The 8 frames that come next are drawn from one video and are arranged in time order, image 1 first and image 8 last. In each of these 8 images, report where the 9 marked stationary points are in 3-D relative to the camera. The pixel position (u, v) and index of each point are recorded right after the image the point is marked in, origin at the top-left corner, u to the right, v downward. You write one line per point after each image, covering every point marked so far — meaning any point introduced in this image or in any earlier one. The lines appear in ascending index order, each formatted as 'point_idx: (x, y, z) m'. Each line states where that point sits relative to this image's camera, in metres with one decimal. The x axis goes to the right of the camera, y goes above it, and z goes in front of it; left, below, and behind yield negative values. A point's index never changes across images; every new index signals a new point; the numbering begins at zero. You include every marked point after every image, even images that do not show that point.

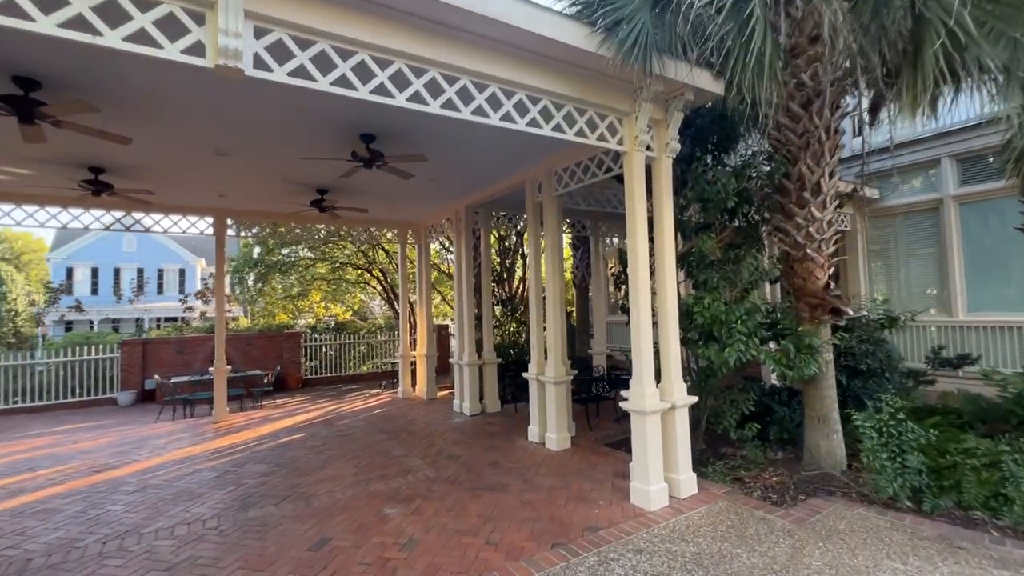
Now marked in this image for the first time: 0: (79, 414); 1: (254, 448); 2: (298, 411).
0: (-8.9, -2.6, +9.6) m
1: (-3.3, -2.1, +6.0) m
2: (-3.8, -2.2, +8.3) m
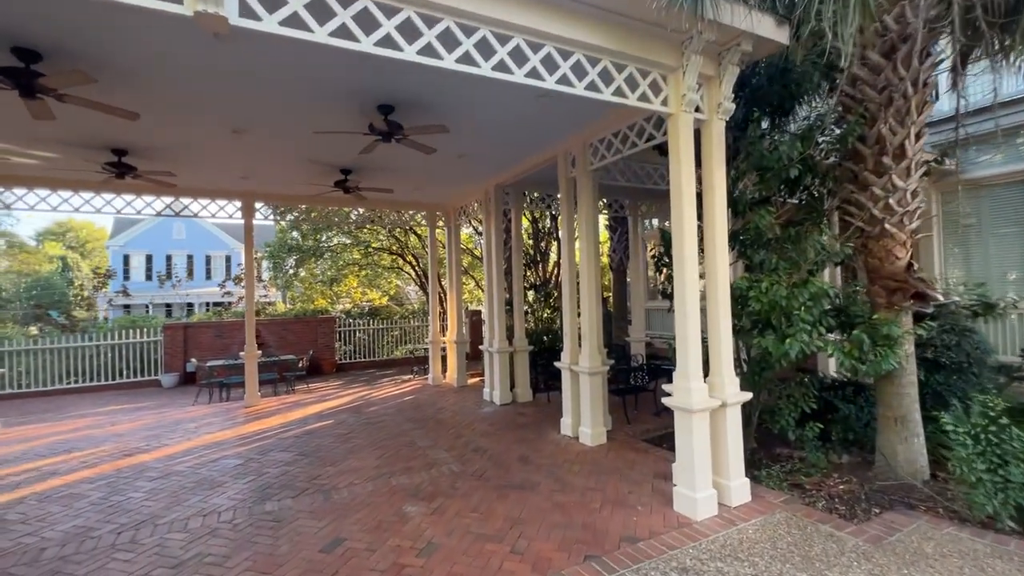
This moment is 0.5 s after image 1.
0: (-8.2, -2.3, +9.9) m
1: (-2.9, -1.9, +5.9) m
2: (-3.2, -1.9, +8.3) m
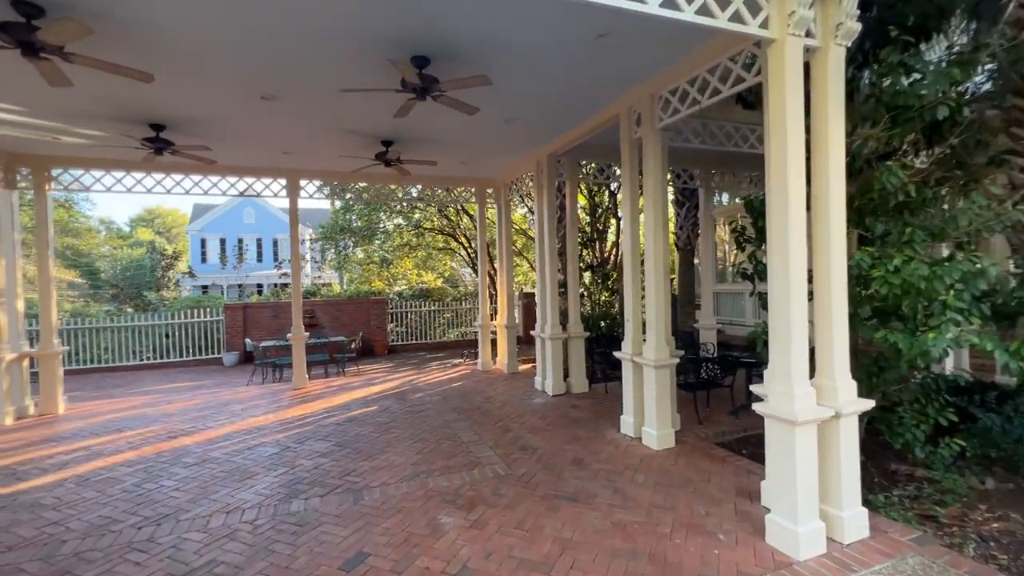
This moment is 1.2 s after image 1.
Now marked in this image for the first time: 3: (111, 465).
0: (-7.1, -1.8, +10.3) m
1: (-2.3, -1.6, +5.7) m
2: (-2.3, -1.6, +8.0) m
3: (-3.8, -1.7, +4.4) m
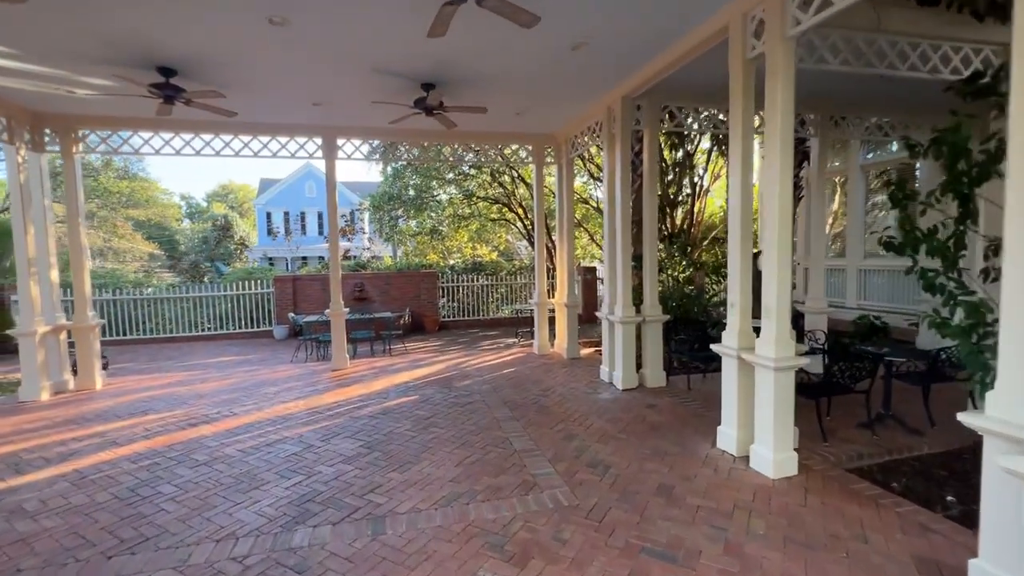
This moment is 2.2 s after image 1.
0: (-5.8, -1.2, +10.1) m
1: (-1.7, -1.3, +5.0) m
2: (-1.4, -1.1, +7.3) m
3: (-3.3, -1.4, +3.9) m
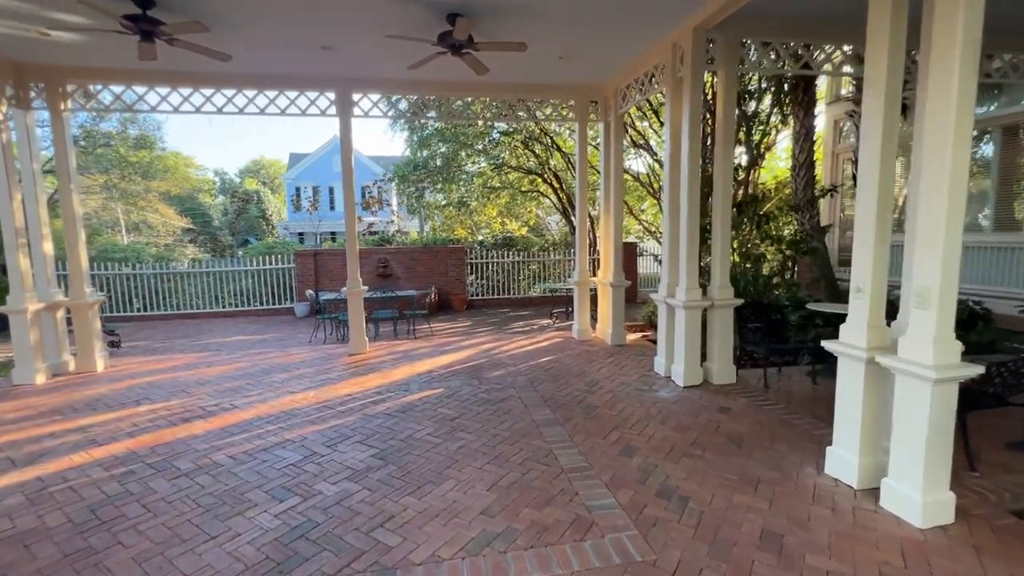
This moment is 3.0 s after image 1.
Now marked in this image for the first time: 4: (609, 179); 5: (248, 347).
0: (-5.2, -0.7, +9.6) m
1: (-1.3, -1.1, +4.3) m
2: (-0.9, -0.8, +6.6) m
3: (-3.0, -1.2, +3.3) m
4: (+1.4, +1.4, +6.7) m
5: (-4.0, -0.9, +7.1) m
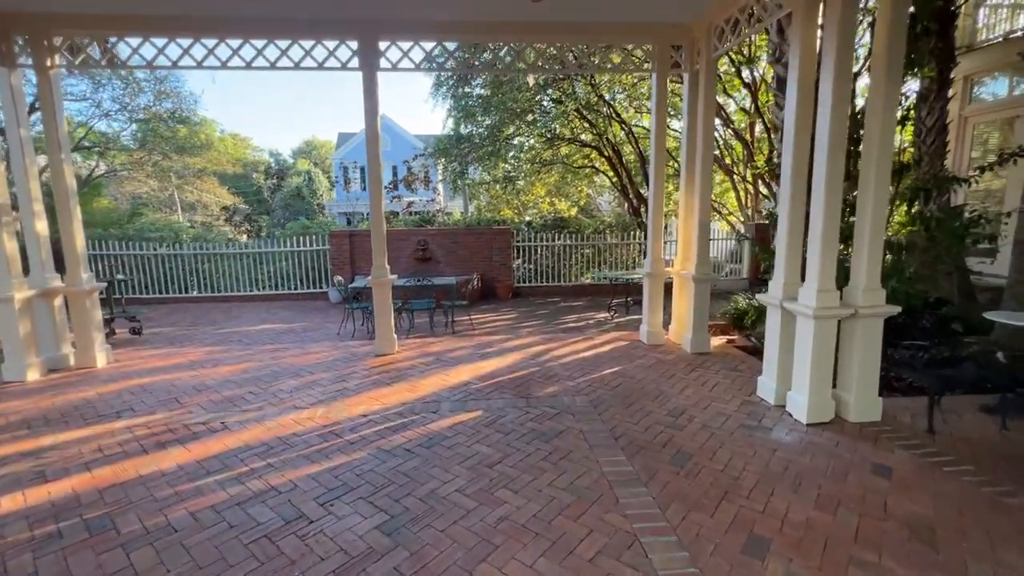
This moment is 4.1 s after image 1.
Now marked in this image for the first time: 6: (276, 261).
0: (-4.2, -0.4, +9.0) m
1: (-0.9, -1.1, +3.3) m
2: (-0.3, -0.7, +5.5) m
3: (-2.6, -1.2, +2.5) m
4: (+2.1, +1.5, +5.3) m
5: (-3.3, -0.7, +6.4) m
6: (-5.2, +0.6, +10.3) m
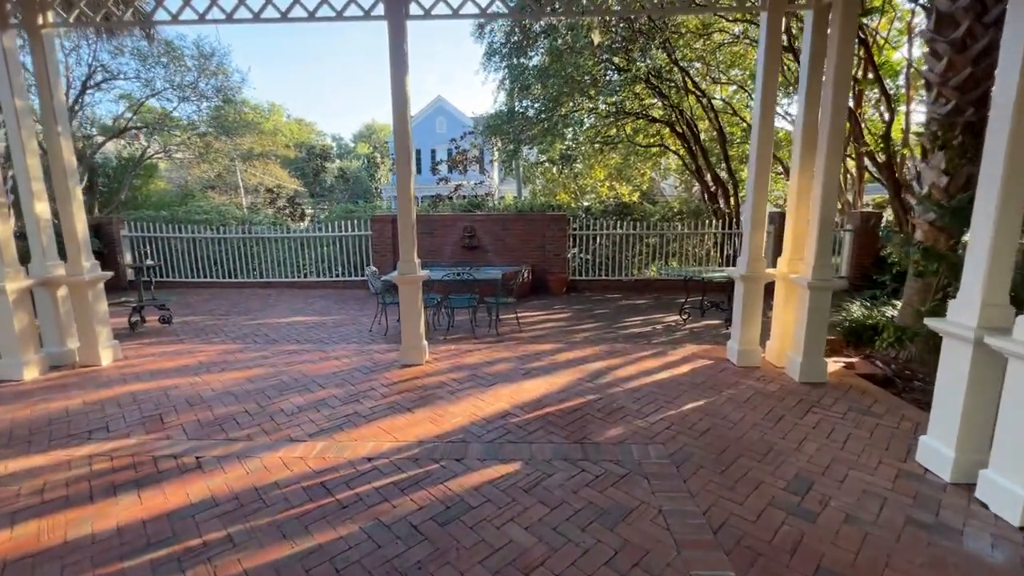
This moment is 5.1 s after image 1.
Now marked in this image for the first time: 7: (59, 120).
0: (-3.3, -0.2, +8.4) m
1: (-0.6, -1.1, +2.4) m
2: (+0.2, -0.7, +4.6) m
3: (-2.5, -1.2, +1.9) m
4: (+2.6, +1.4, +4.0) m
5: (-2.7, -0.6, +5.7) m
6: (-4.1, +0.9, +9.9) m
7: (-4.0, +1.5, +4.2) m
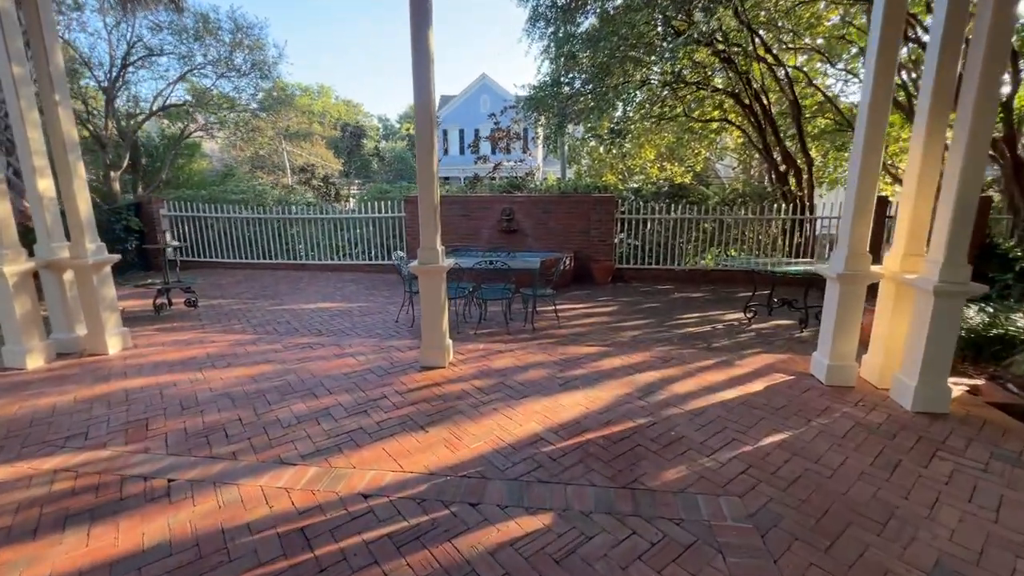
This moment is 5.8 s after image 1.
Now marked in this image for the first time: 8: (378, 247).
0: (-2.6, +0.1, +8.0) m
1: (-0.5, -1.1, +1.9) m
2: (+0.5, -0.6, +3.9) m
3: (-2.4, -1.2, +1.5) m
4: (+2.9, +1.4, +3.1) m
5: (-2.2, -0.4, +5.3) m
6: (-3.3, +1.2, +9.5) m
7: (-3.7, +1.6, +3.8) m
8: (-2.7, +0.8, +9.5) m
